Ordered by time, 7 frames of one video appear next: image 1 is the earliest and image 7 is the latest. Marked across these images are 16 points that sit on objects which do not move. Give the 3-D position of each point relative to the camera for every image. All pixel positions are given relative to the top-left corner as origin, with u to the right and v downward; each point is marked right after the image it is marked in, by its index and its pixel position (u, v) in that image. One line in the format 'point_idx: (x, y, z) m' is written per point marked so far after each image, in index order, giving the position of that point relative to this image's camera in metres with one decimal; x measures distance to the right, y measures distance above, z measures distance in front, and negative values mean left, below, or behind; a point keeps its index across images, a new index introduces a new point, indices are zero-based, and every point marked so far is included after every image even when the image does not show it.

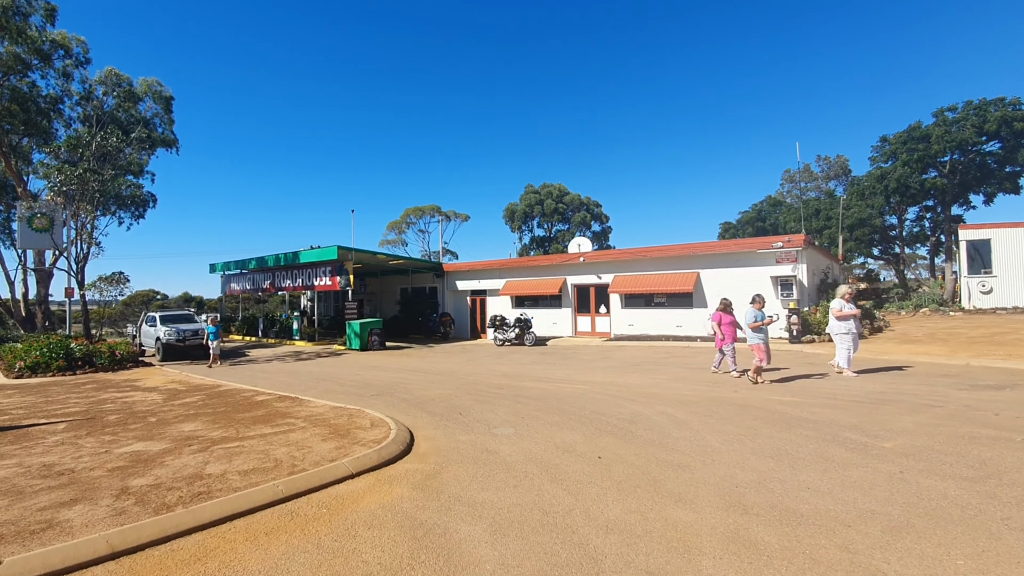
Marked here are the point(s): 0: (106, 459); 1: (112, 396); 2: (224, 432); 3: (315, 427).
0: (-4.5, -1.9, +5.8) m
1: (-8.5, -2.3, +11.1) m
2: (-3.9, -1.9, +7.1) m
3: (-2.7, -1.9, +7.2) m
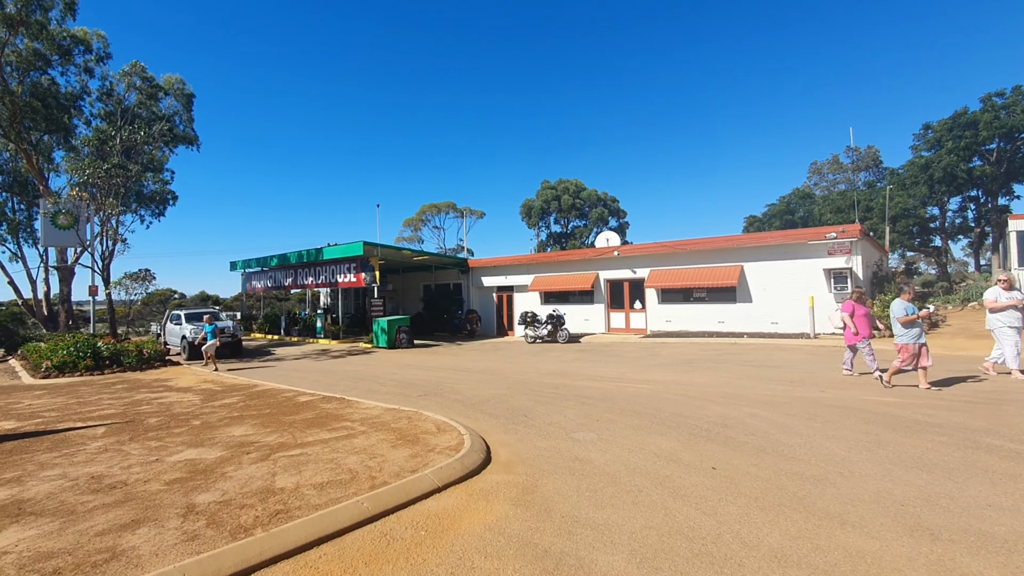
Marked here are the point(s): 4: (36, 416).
0: (-3.5, -1.8, +5.2) m
1: (-7.4, -2.2, +10.6) m
2: (-2.9, -1.8, +6.5) m
3: (-1.7, -1.8, +6.6) m
4: (-8.1, -2.2, +8.9) m
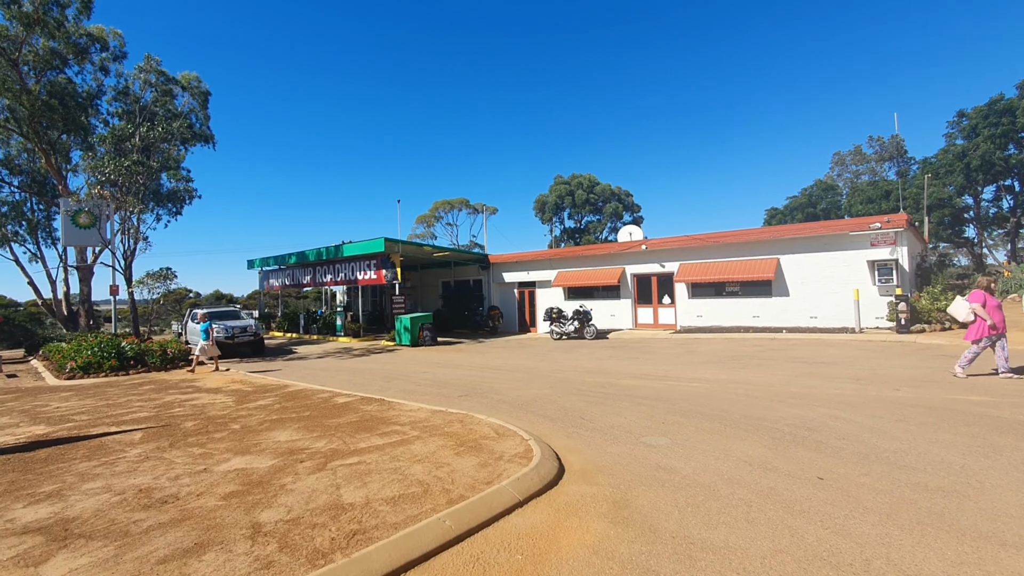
0: (-2.8, -1.8, +4.8) m
1: (-6.6, -2.2, +10.2) m
2: (-2.1, -1.8, +6.0) m
3: (-0.9, -1.7, +6.2) m
4: (-7.3, -2.2, +8.6) m
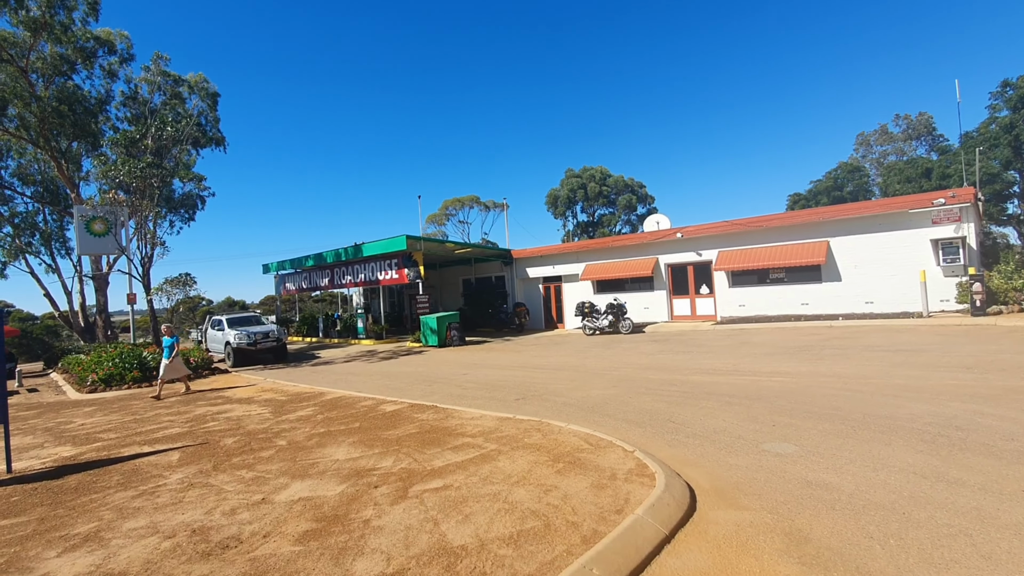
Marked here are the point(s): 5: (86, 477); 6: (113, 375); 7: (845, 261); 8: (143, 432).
0: (-1.8, -1.7, +4.0) m
1: (-5.5, -2.2, +9.5) m
2: (-1.1, -1.7, +5.2) m
3: (0.0, -1.6, +5.3) m
4: (-6.3, -2.3, +7.9) m
5: (-4.5, -2.0, +5.6) m
6: (-10.5, -2.3, +13.8) m
7: (+10.2, +0.8, +16.0) m
8: (-5.6, -2.2, +8.0) m
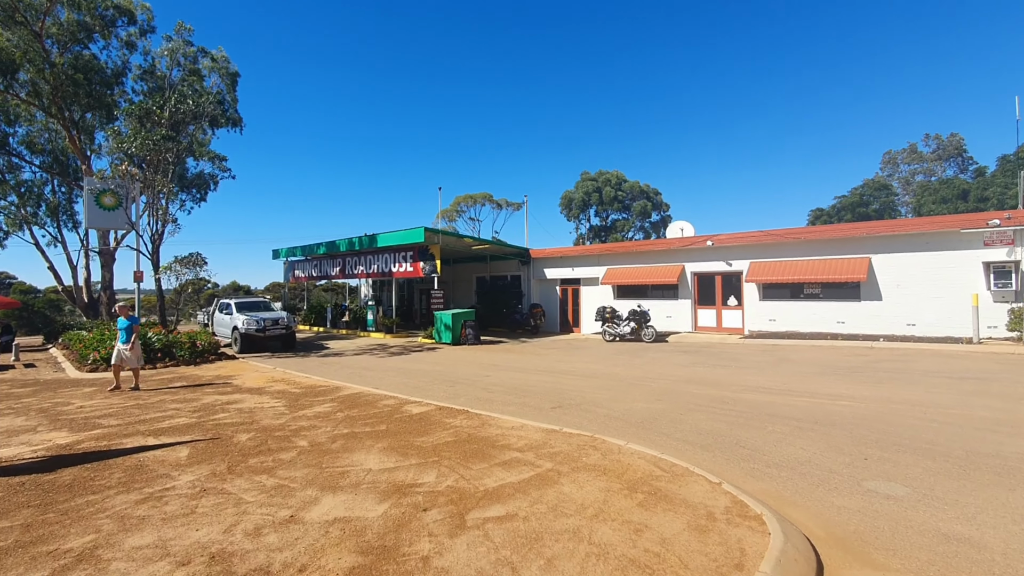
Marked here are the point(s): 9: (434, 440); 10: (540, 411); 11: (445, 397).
0: (-1.3, -1.6, +3.3) m
1: (-5.0, -1.9, +8.8) m
2: (-0.6, -1.6, +4.5) m
3: (+0.6, -1.6, +4.6) m
4: (-5.8, -1.9, +7.2) m
5: (-4.0, -1.7, +4.9) m
6: (-10.0, -1.7, +13.2) m
7: (+10.9, +0.2, +15.3) m
8: (-5.1, -1.9, +7.3) m
9: (-0.9, -1.7, +5.9) m
10: (+0.4, -1.8, +7.8) m
11: (-1.1, -1.9, +8.9) m
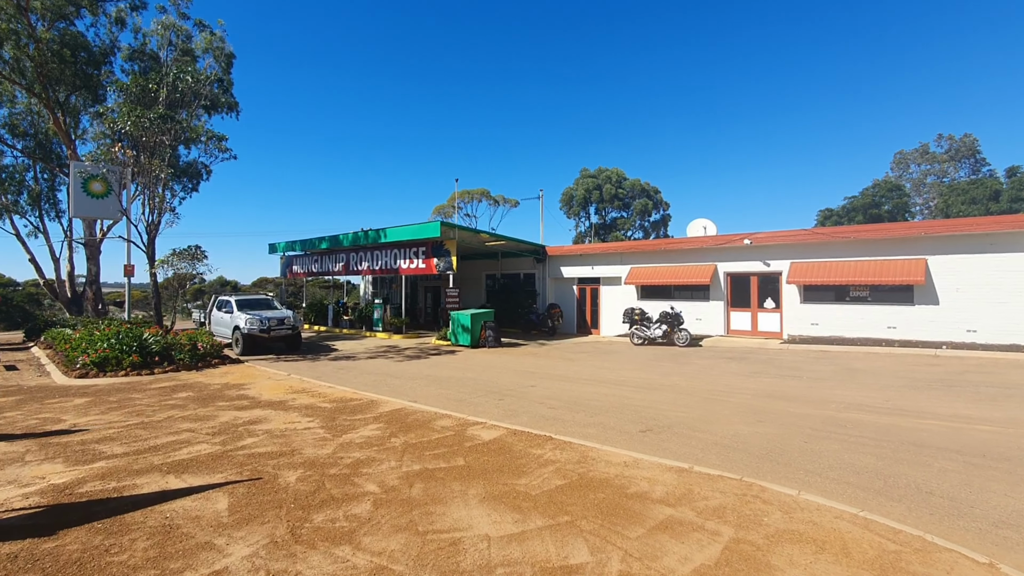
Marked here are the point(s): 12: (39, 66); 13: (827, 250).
0: (-0.1, -1.6, +2.0) m
1: (-3.9, -1.9, +7.5) m
2: (+0.6, -1.7, +3.3) m
3: (+1.7, -1.7, +3.4) m
4: (-4.7, -1.8, +5.8) m
5: (-2.9, -1.7, +3.6) m
6: (-9.0, -1.6, +11.7) m
7: (+11.8, +0.1, +14.3) m
8: (-4.0, -1.8, +5.9) m
9: (+0.3, -1.7, +4.6) m
10: (+1.5, -1.9, +6.6) m
11: (-0.1, -1.9, +7.7) m
12: (-17.0, +8.1, +18.8) m
13: (+9.7, +1.2, +16.1) m
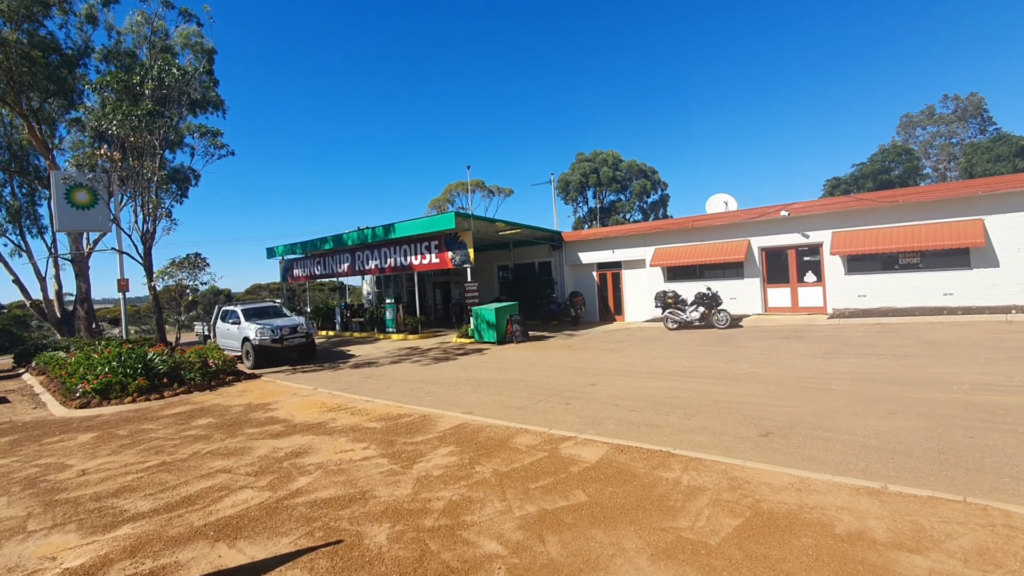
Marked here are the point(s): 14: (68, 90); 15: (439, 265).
0: (+1.0, -1.6, +1.0) m
1: (-2.9, -2.0, +6.3) m
2: (+1.7, -1.6, +2.2) m
3: (+2.8, -1.5, +2.4) m
4: (-3.6, -2.0, +4.7) m
5: (-1.7, -1.8, +2.5) m
6: (-8.0, -1.9, +10.5) m
7: (+12.6, +1.1, +13.4) m
8: (-2.9, -2.0, +4.8) m
9: (+1.3, -1.6, +3.6) m
10: (+2.6, -1.6, +5.5) m
11: (+1.0, -1.7, +6.6) m
12: (-16.7, +7.3, +17.3) m
13: (+10.4, +2.1, +15.1) m
14: (-15.9, +7.2, +18.9) m
15: (-2.9, +0.9, +20.1) m
